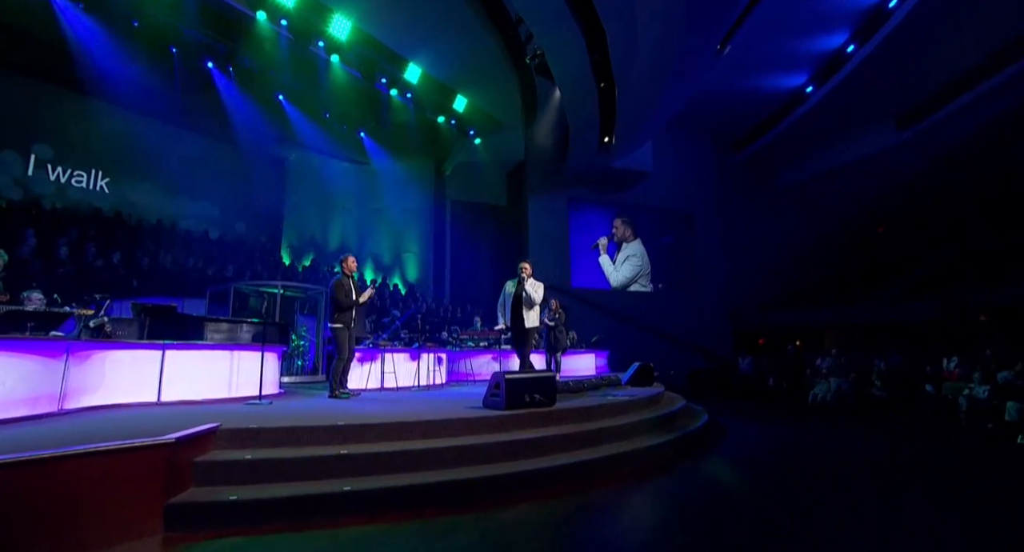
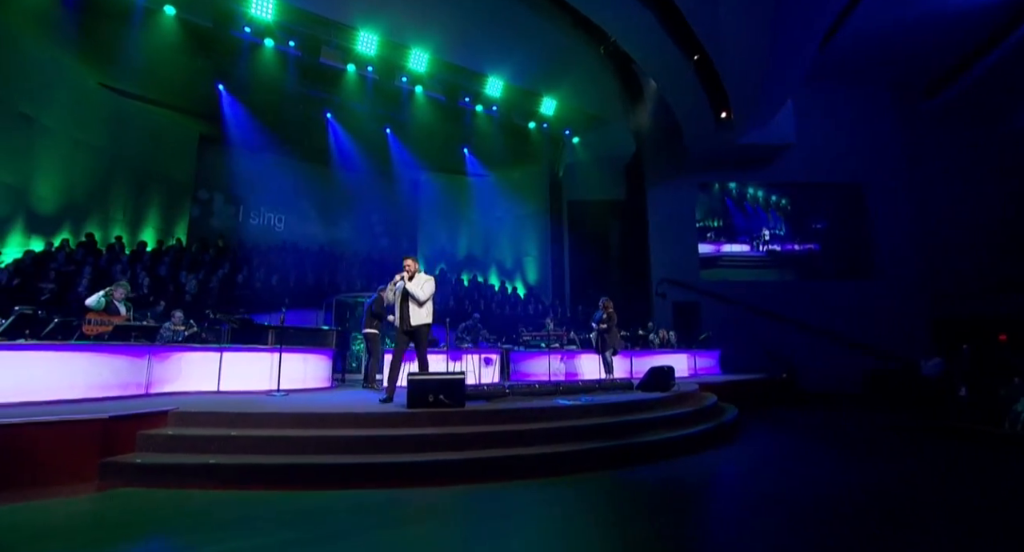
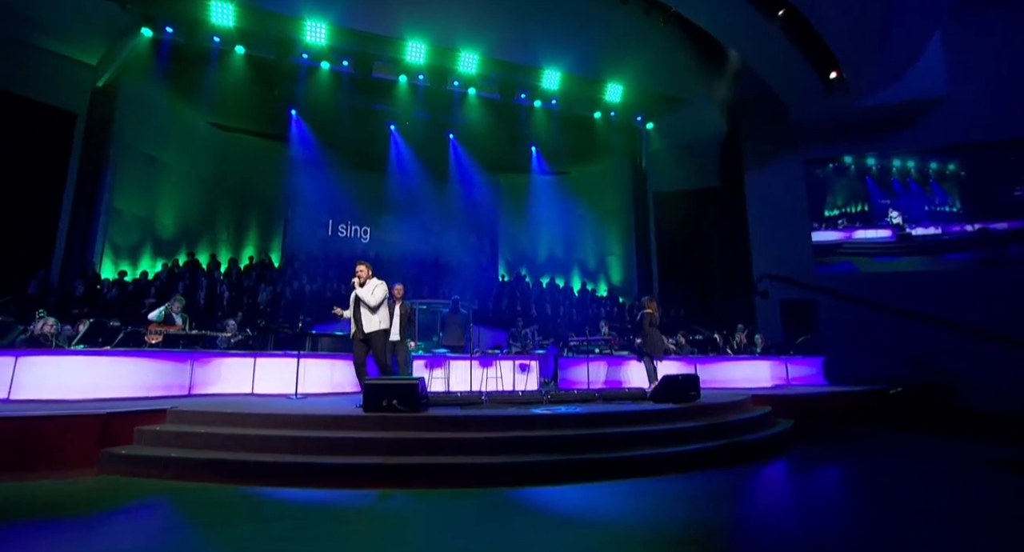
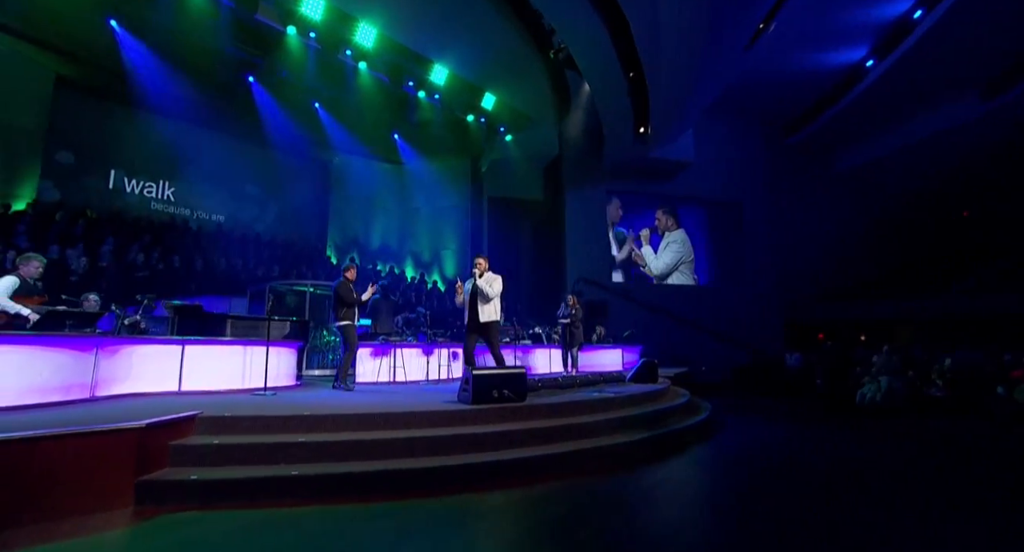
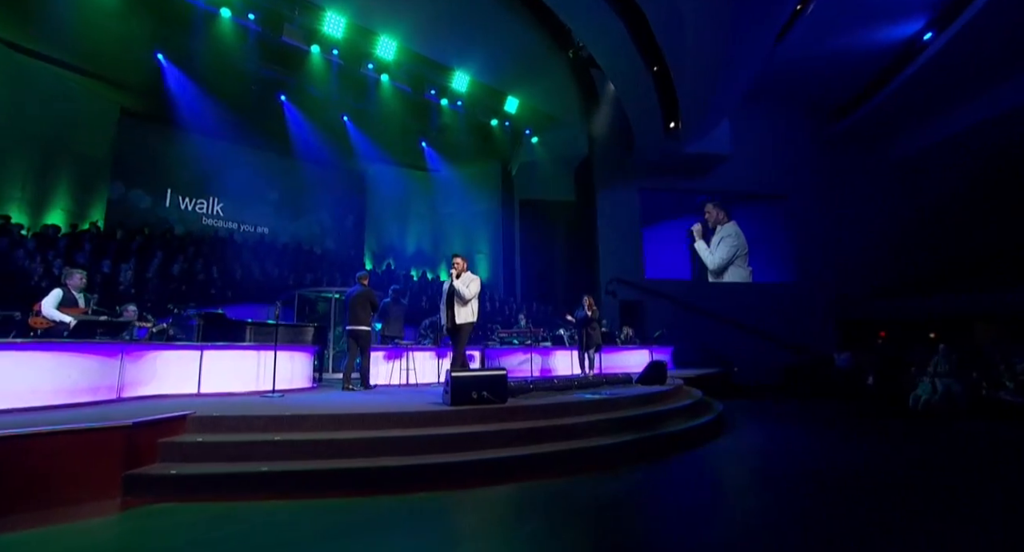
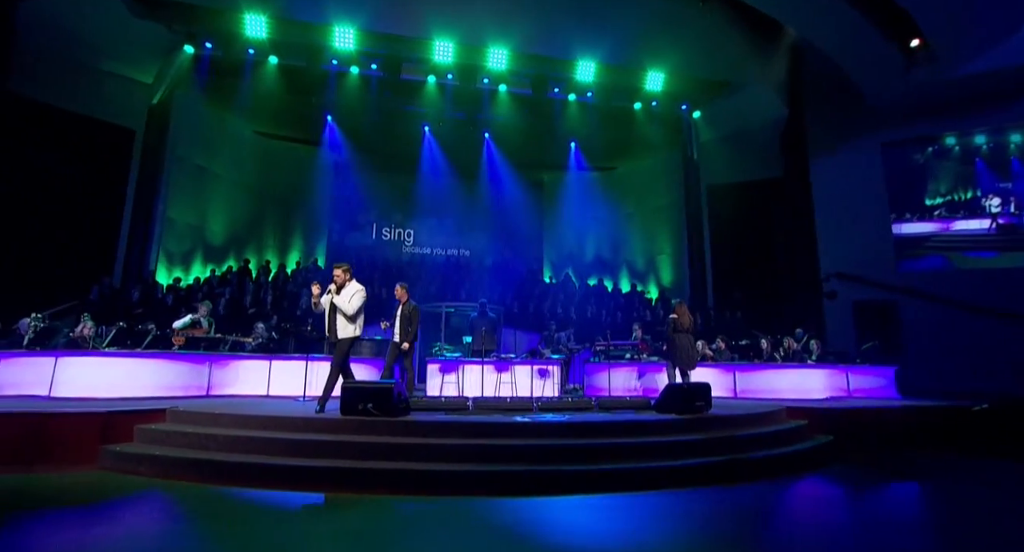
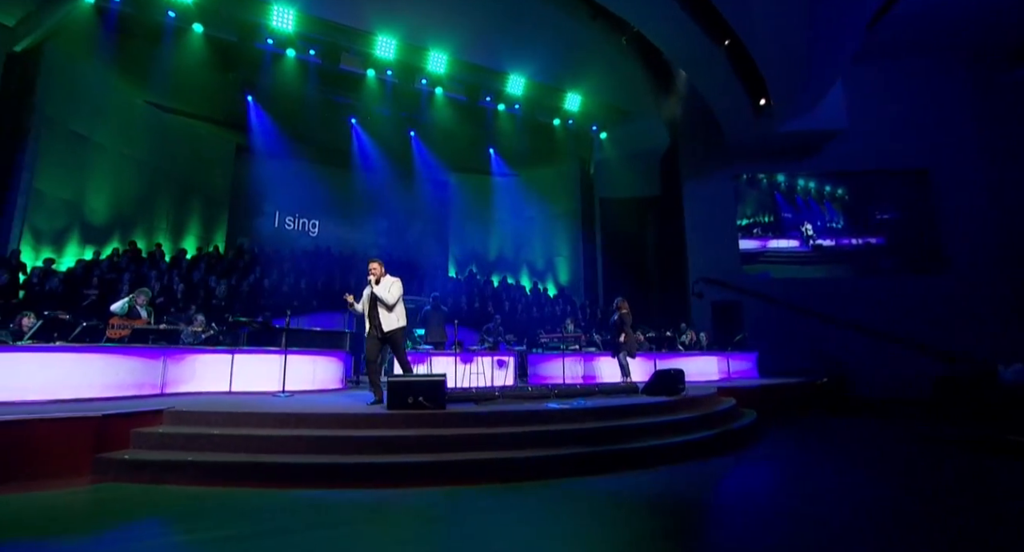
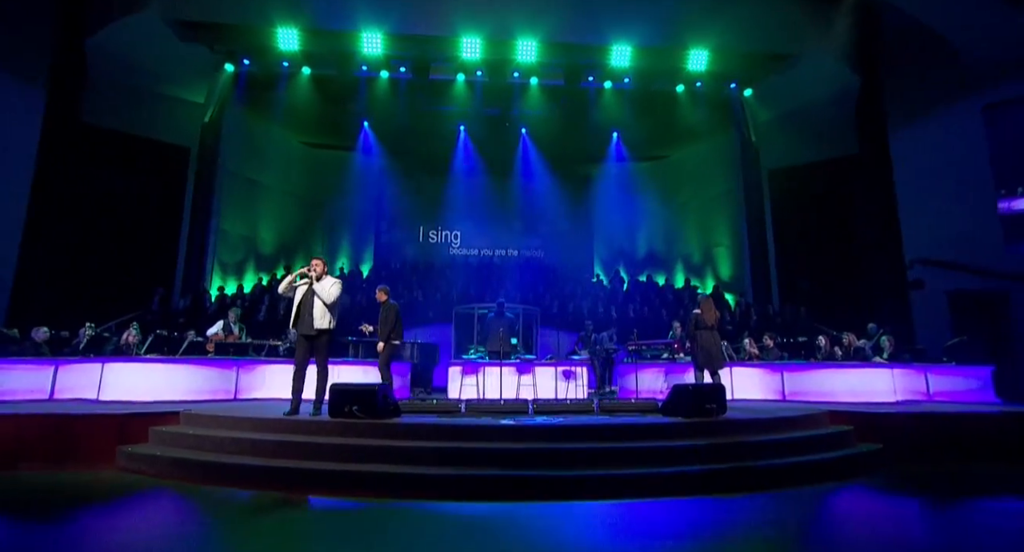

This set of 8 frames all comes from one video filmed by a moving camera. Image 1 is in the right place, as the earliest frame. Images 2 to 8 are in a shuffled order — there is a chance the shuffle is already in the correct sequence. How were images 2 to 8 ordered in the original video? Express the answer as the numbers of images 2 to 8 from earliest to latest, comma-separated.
4, 5, 2, 7, 3, 6, 8
